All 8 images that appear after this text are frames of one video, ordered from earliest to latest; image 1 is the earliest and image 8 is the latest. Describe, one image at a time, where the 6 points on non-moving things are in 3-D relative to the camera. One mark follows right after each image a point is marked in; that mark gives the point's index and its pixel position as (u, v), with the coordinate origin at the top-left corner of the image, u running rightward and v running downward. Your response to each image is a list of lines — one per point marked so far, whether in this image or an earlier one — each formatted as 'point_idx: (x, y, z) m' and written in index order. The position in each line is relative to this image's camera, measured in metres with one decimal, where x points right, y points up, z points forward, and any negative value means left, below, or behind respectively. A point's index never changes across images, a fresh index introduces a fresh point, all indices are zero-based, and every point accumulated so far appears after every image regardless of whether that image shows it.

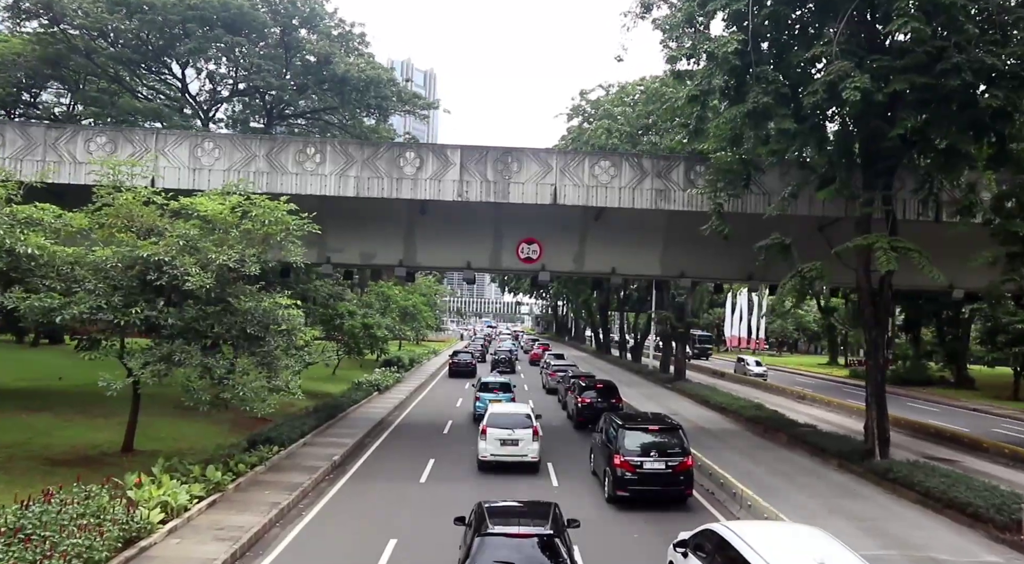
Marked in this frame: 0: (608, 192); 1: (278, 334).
0: (+2.5, +2.3, +19.3) m
1: (-4.4, -1.0, +14.2) m
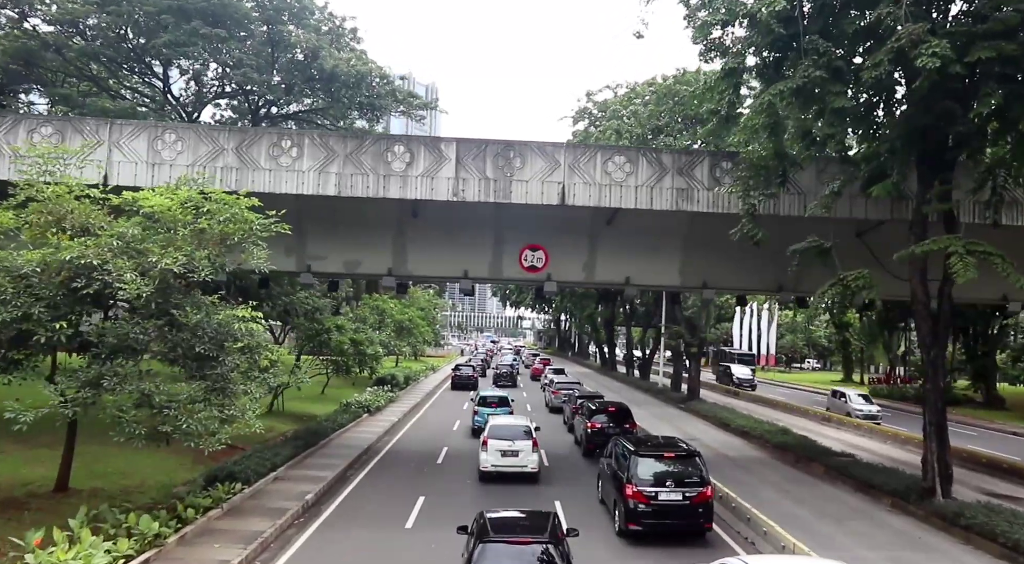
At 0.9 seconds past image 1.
0: (+2.5, +2.1, +17.0) m
1: (-4.4, -1.1, +11.9) m
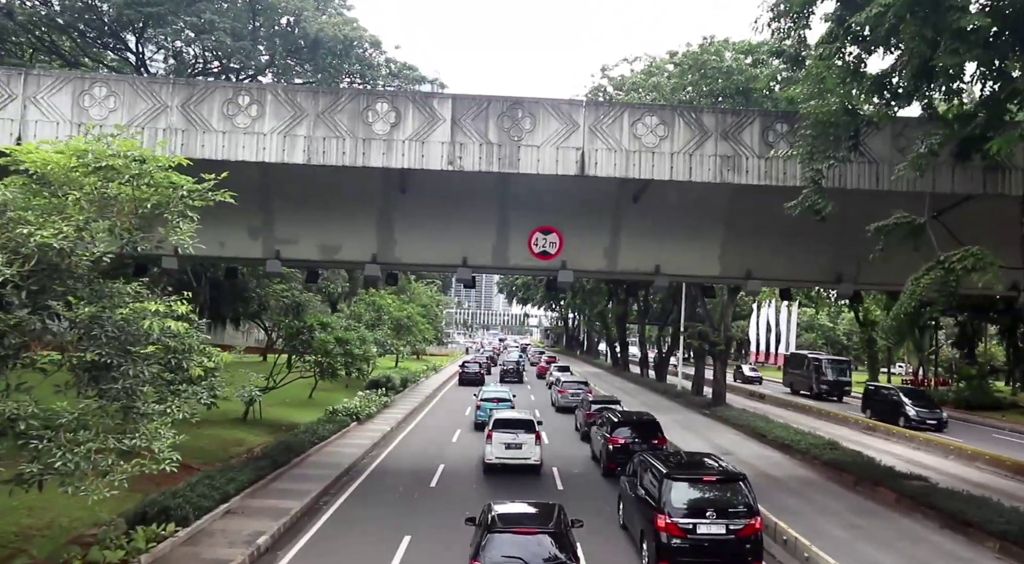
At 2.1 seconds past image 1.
0: (+2.7, +2.3, +14.0) m
1: (-4.3, -0.9, +8.9) m
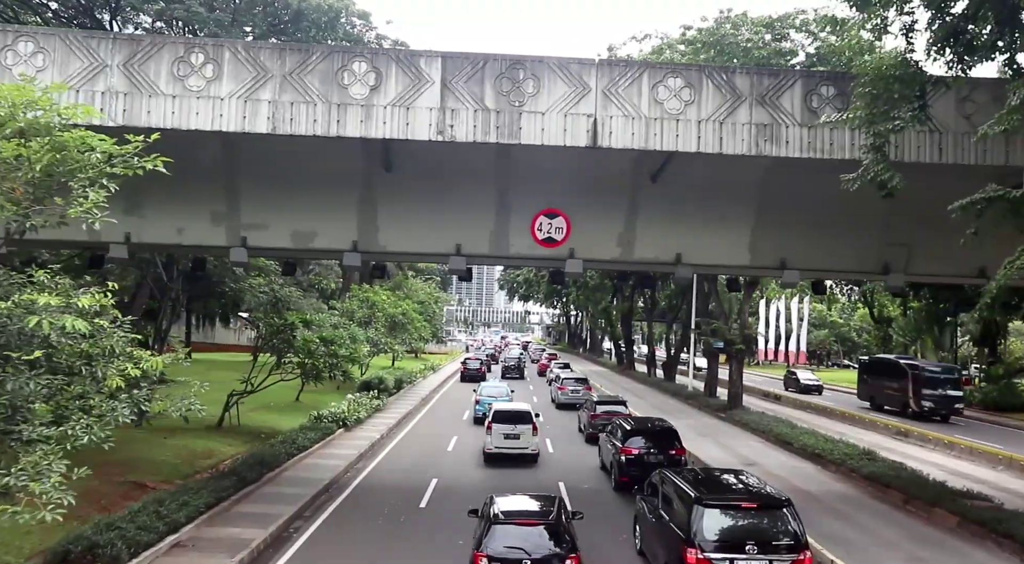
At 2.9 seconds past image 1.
0: (+2.7, +2.5, +11.9) m
1: (-4.3, -0.8, +6.9) m
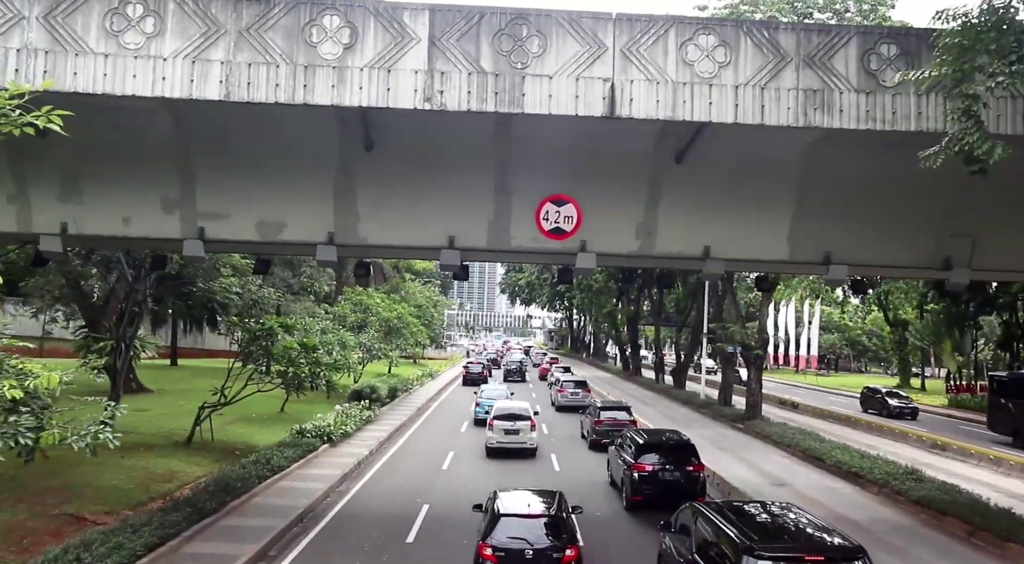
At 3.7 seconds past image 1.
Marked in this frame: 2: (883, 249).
0: (+2.7, +2.5, +10.0) m
1: (-4.3, -0.7, +4.9) m
2: (+6.1, +0.6, +12.2) m
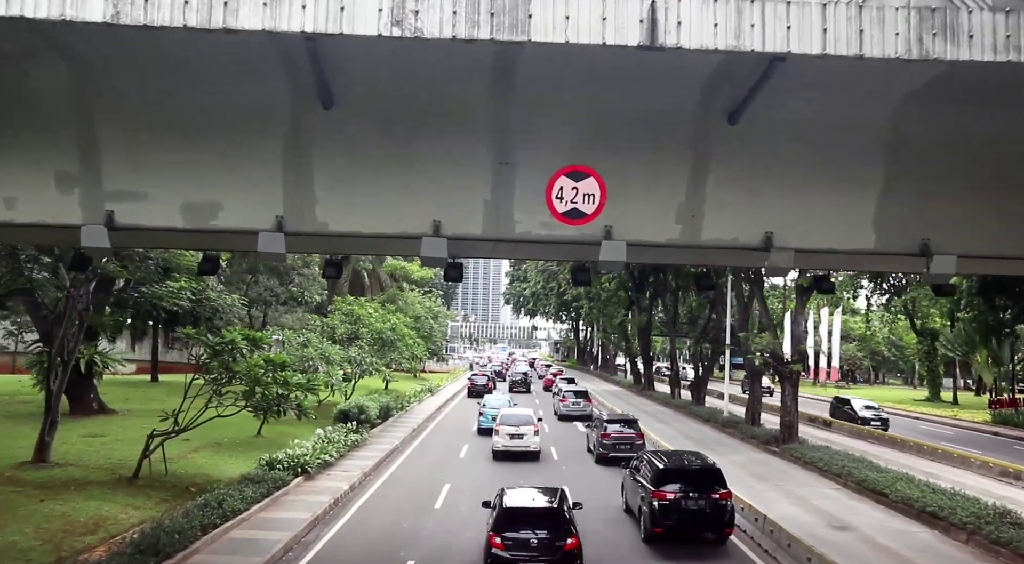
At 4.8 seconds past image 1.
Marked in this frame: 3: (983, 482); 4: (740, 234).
0: (+2.7, +2.6, +7.2) m
1: (-4.3, -0.6, +2.1) m
2: (+6.2, +0.6, +9.4) m
3: (+11.2, -4.8, +17.7) m
4: (+2.9, +0.6, +9.3) m
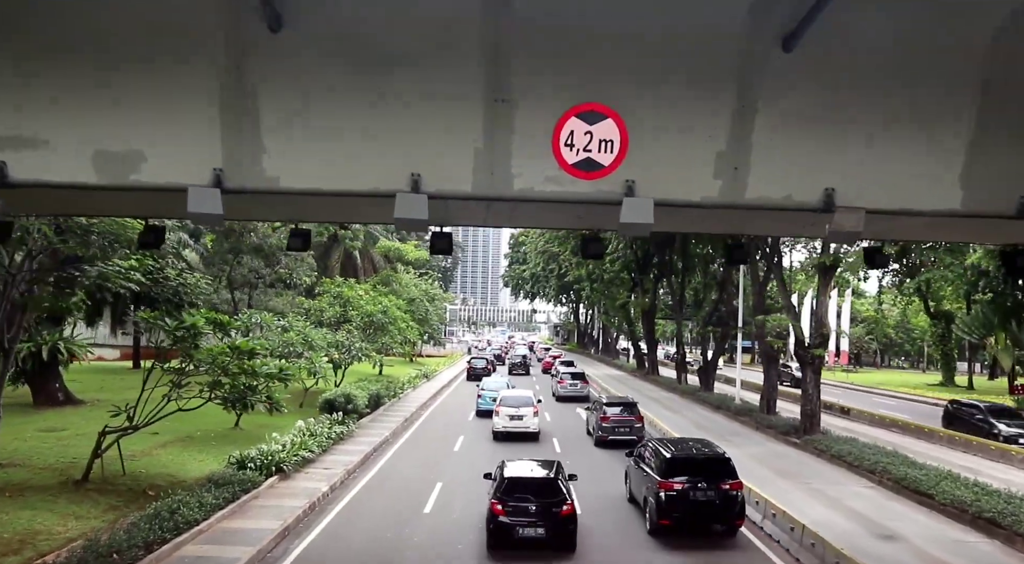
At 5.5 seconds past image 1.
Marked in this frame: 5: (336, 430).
0: (+2.7, +2.9, +5.3) m
1: (-4.3, -0.5, +0.3) m
2: (+6.2, +0.9, +7.5) m
3: (+11.2, -4.3, +15.9) m
4: (+2.9, +0.9, +7.4) m
5: (-4.7, -4.0, +19.9) m
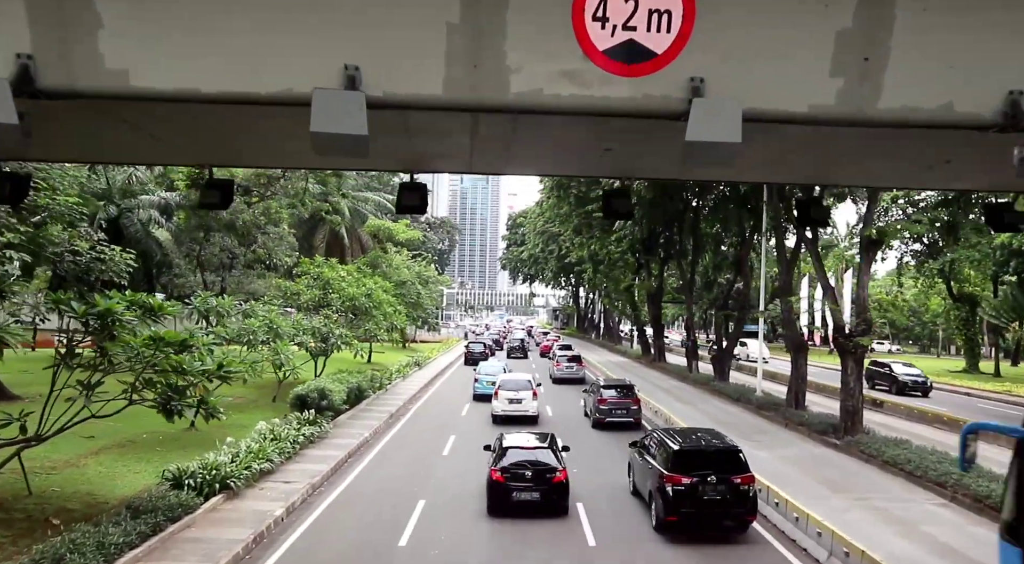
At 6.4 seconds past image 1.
0: (+2.7, +3.1, +2.4) m
1: (-4.3, -0.4, -2.6) m
2: (+6.1, +1.2, +4.7) m
3: (+11.1, -3.8, +13.2) m
4: (+2.8, +1.2, +4.6) m
5: (-4.8, -3.4, +17.1) m
